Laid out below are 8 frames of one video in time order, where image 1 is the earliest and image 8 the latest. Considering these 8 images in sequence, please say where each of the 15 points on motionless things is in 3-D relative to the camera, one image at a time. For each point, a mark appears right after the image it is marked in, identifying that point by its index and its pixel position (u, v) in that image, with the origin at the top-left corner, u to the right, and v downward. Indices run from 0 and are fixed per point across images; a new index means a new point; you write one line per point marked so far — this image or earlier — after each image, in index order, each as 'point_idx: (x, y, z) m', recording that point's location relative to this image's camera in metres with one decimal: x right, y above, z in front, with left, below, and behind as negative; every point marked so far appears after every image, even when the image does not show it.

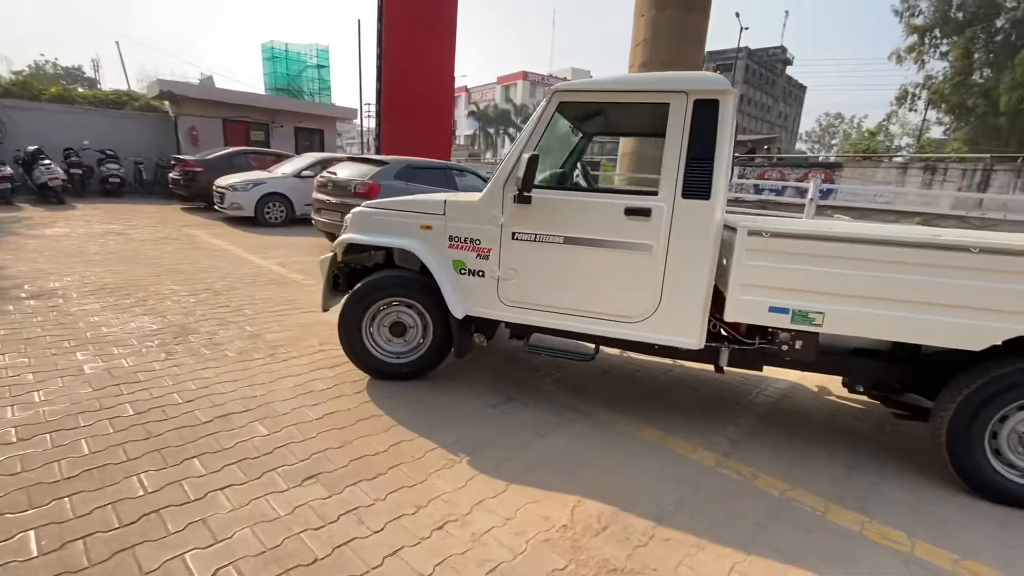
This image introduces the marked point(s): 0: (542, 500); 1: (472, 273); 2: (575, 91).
0: (+0.2, -1.2, +2.6) m
1: (-0.3, +0.1, +3.5) m
2: (+0.5, +1.3, +3.2) m
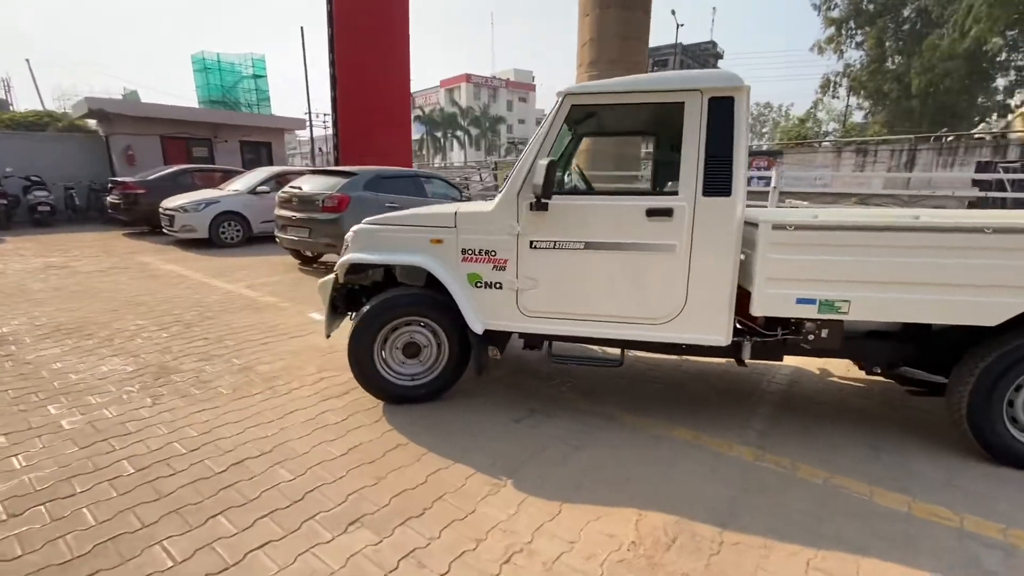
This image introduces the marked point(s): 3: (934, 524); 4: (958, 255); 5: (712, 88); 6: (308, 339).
0: (+0.5, -1.2, +2.5) m
1: (-0.2, 0.0, +3.4) m
2: (+0.5, +1.3, +3.1) m
3: (+2.2, -1.2, +2.5) m
4: (+2.6, +0.2, +2.9) m
5: (+1.2, +1.2, +3.0) m
6: (-2.1, -0.5, +5.1) m
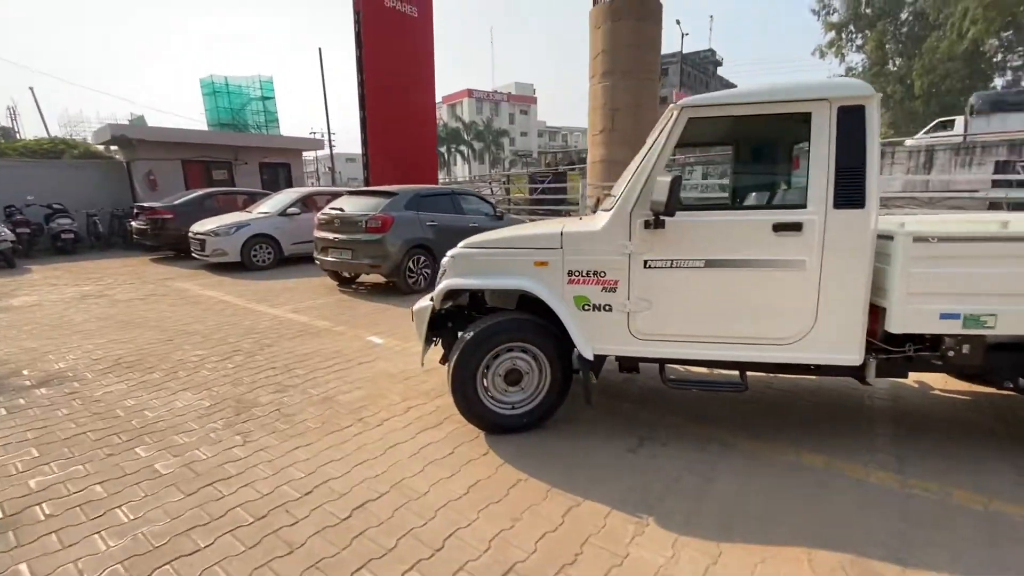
0: (+1.2, -1.3, +2.3) m
1: (+0.6, -0.1, +3.2) m
2: (+1.2, +1.1, +3.0) m
3: (+3.0, -1.3, +2.3) m
4: (+3.4, +0.1, +2.7) m
5: (+1.9, +1.1, +2.8) m
6: (-1.4, -0.8, +4.9) m
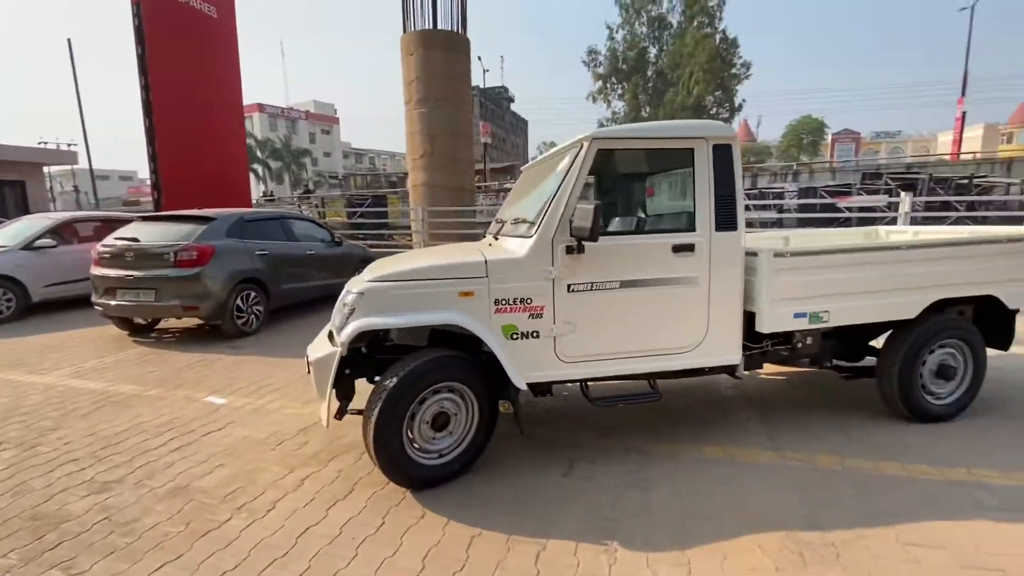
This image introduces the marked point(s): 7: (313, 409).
0: (+1.1, -1.4, +2.5) m
1: (+0.1, -0.3, +3.1) m
2: (+0.7, +1.0, +3.2) m
3: (+2.8, -1.3, +3.2) m
4: (+2.8, +0.1, +3.7) m
5: (+1.4, +1.0, +3.3) m
6: (-2.3, -1.2, +4.0) m
7: (-1.8, -1.1, +4.4) m
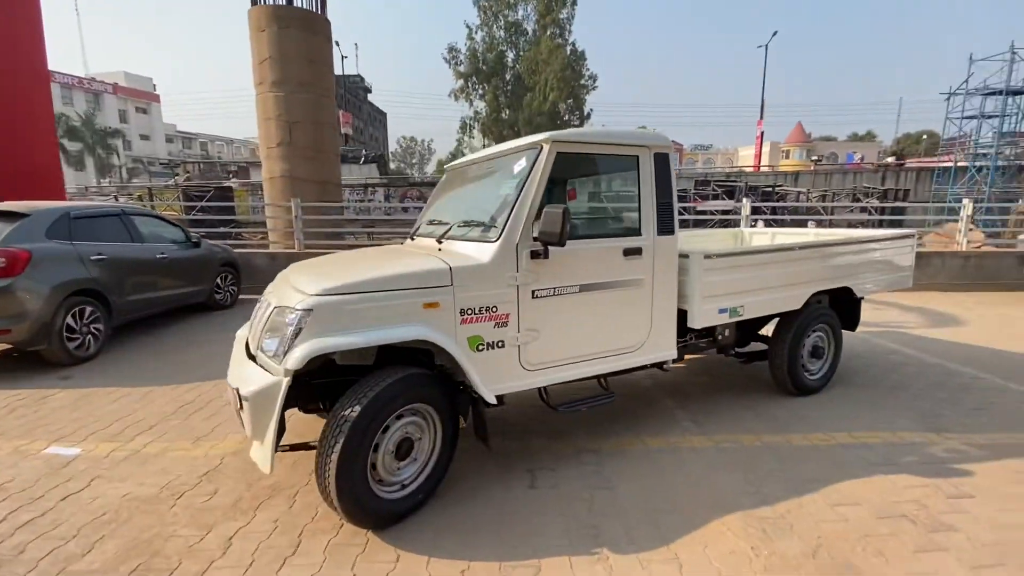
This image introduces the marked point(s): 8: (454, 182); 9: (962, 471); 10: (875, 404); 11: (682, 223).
0: (+1.1, -1.4, +2.7) m
1: (-0.1, -0.4, +3.0) m
2: (+0.4, +1.0, +3.2) m
3: (+2.5, -1.2, +3.8) m
4: (+2.4, +0.2, +4.3) m
5: (+1.0, +1.0, +3.5) m
6: (-2.6, -1.3, +3.1) m
7: (-2.3, -1.2, +3.7) m
8: (-0.5, +0.9, +3.9) m
9: (+3.1, -1.3, +3.4) m
10: (+3.4, -1.1, +4.6) m
11: (+6.1, +2.3, +17.1) m
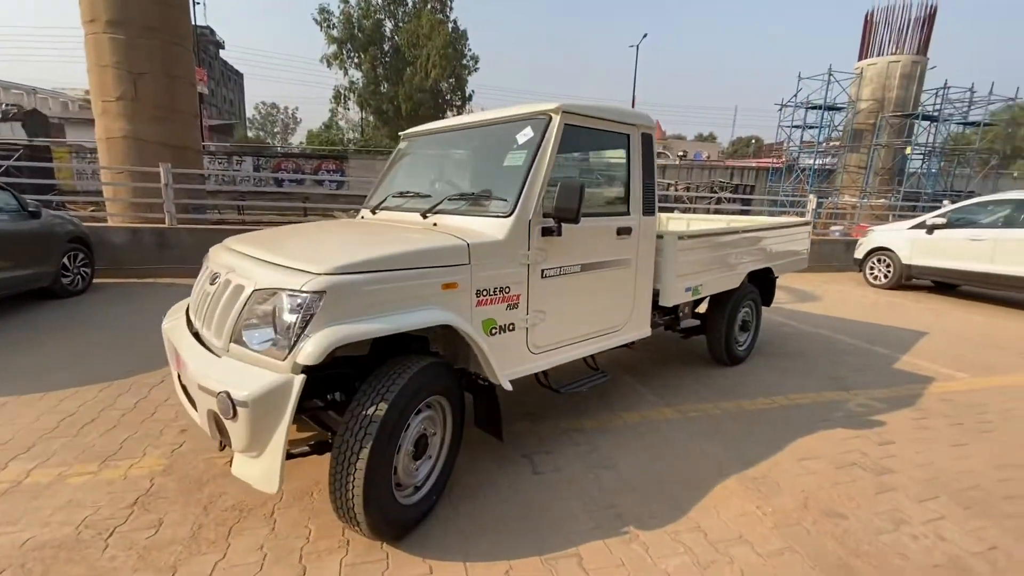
0: (+1.2, -1.3, +2.8) m
1: (0.0, -0.2, +2.8) m
2: (+0.4, +1.1, +3.1) m
3: (+2.3, -1.0, +4.2) m
4: (+2.0, +0.4, +4.6) m
5: (+0.9, +1.2, +3.5) m
6: (-2.5, -1.2, +2.3) m
7: (-2.3, -1.1, +2.9) m
8: (-0.6, +1.0, +3.6) m
9: (+3.0, -1.1, +4.0) m
10: (+3.0, -0.9, +5.3) m
11: (+2.4, +3.0, +17.9) m
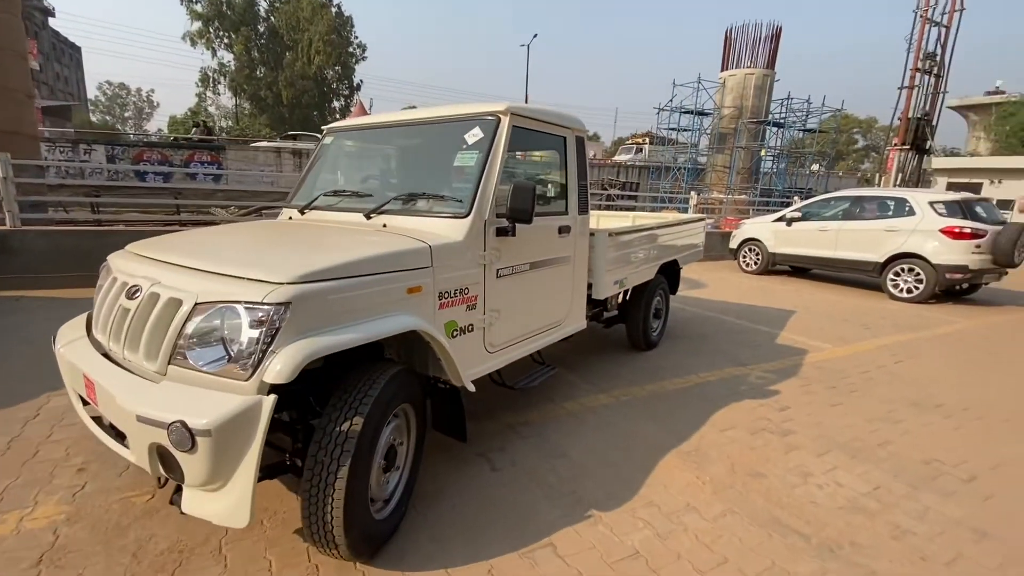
0: (+1.0, -1.2, +3.1) m
1: (-0.3, -0.2, +2.8) m
2: (0.0, +1.1, +3.1) m
3: (+1.7, -1.0, +4.6) m
4: (+1.3, +0.5, +5.0) m
5: (+0.5, +1.2, +3.7) m
6: (-2.6, -1.3, +1.8) m
7: (-2.5, -1.2, +2.5) m
8: (-1.0, +1.0, +3.4) m
9: (+2.5, -1.0, +4.6) m
10: (+2.2, -0.8, +5.8) m
11: (-1.2, +3.2, +18.1) m
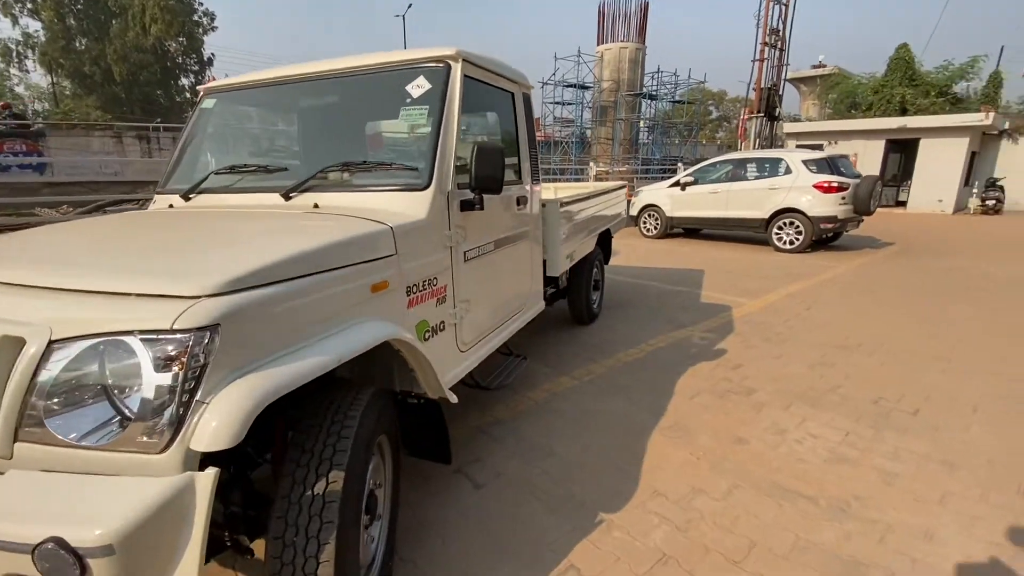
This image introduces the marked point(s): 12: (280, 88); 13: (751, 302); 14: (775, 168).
0: (+0.9, -1.1, +2.9) m
1: (-0.4, -0.2, +2.2) m
2: (-0.3, +1.2, +2.6) m
3: (+1.2, -0.7, +4.5) m
4: (+0.7, +0.7, +4.7) m
5: (+0.1, +1.4, +3.2) m
6: (-2.3, -1.5, +0.9) m
7: (-2.4, -1.4, +1.5) m
8: (-1.3, +1.0, +2.7) m
9: (+2.0, -0.6, +4.7) m
10: (+1.5, -0.4, +5.8) m
11: (-4.8, +3.6, +16.8) m
12: (-1.3, +1.1, +2.7) m
13: (+3.3, -0.2, +6.6) m
14: (+6.0, +2.7, +10.9) m
